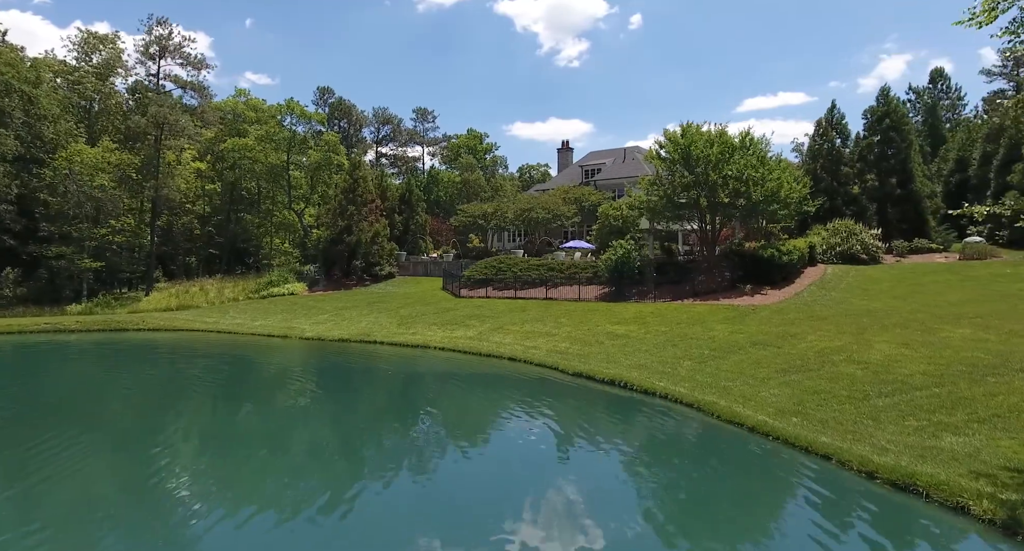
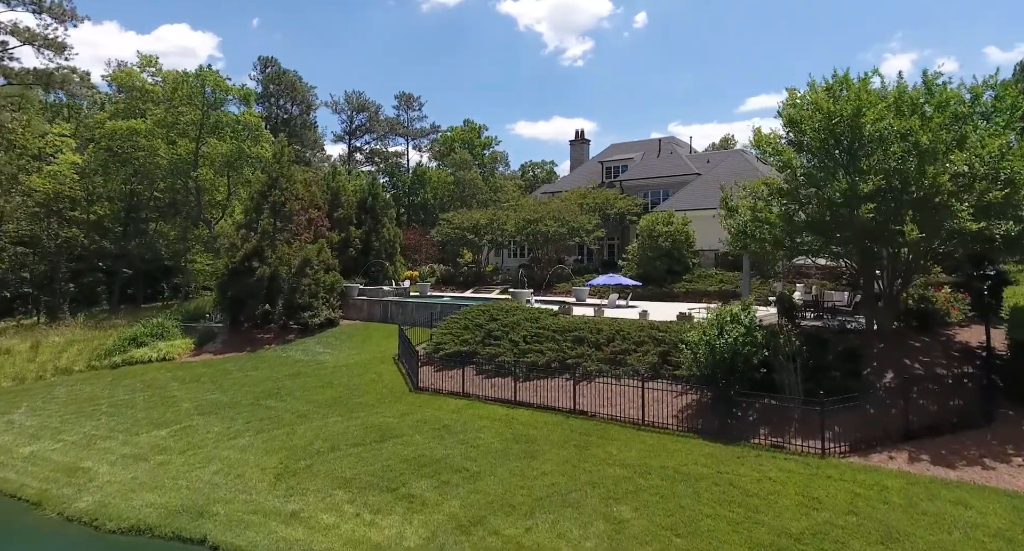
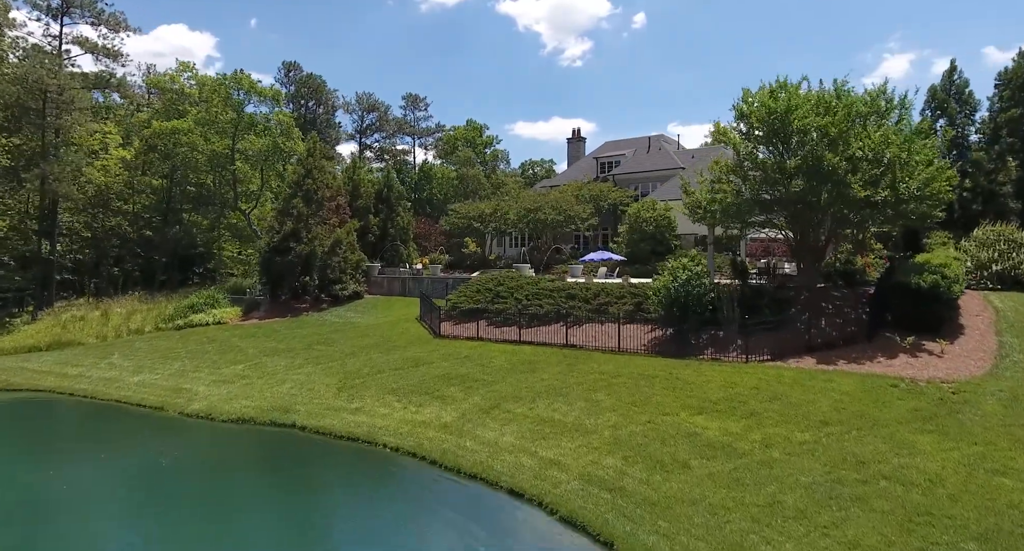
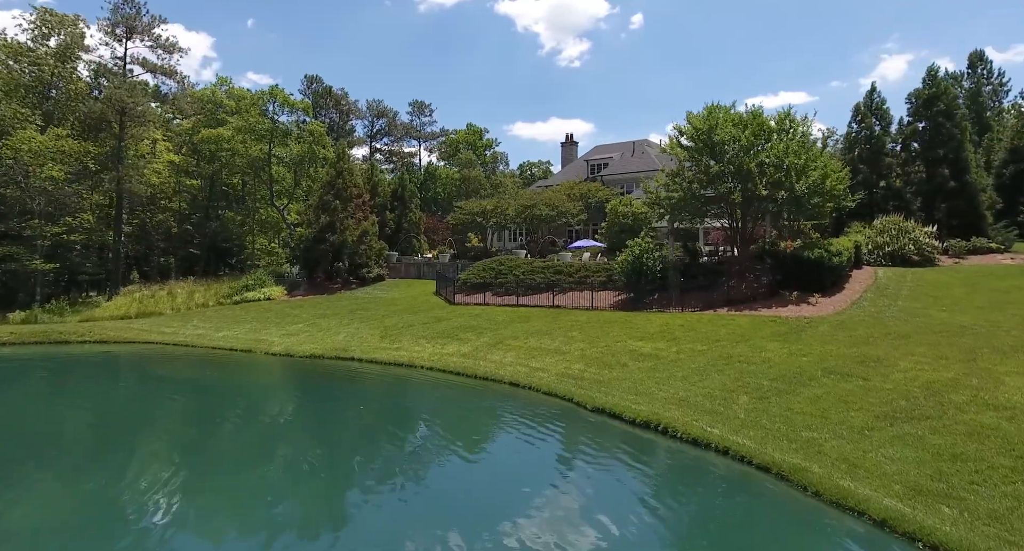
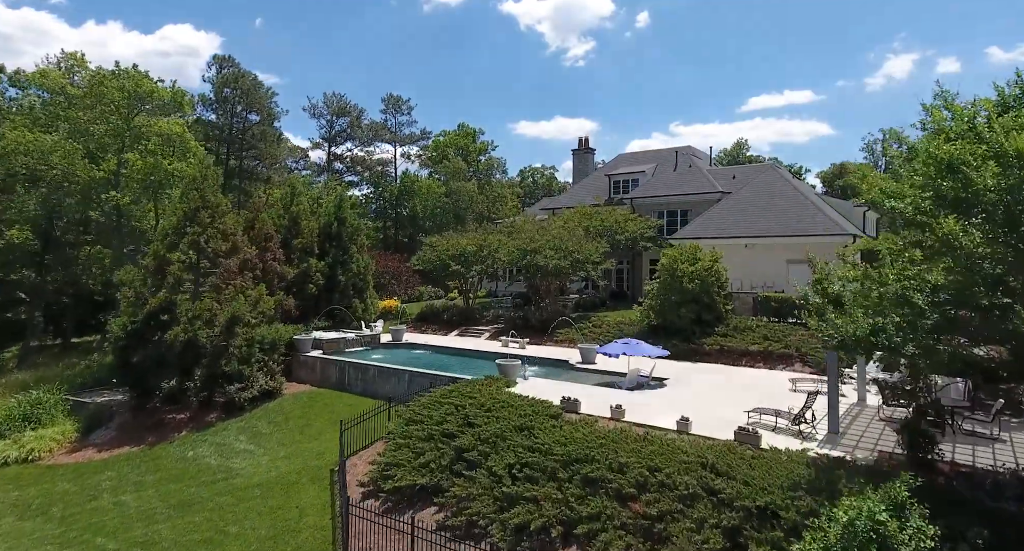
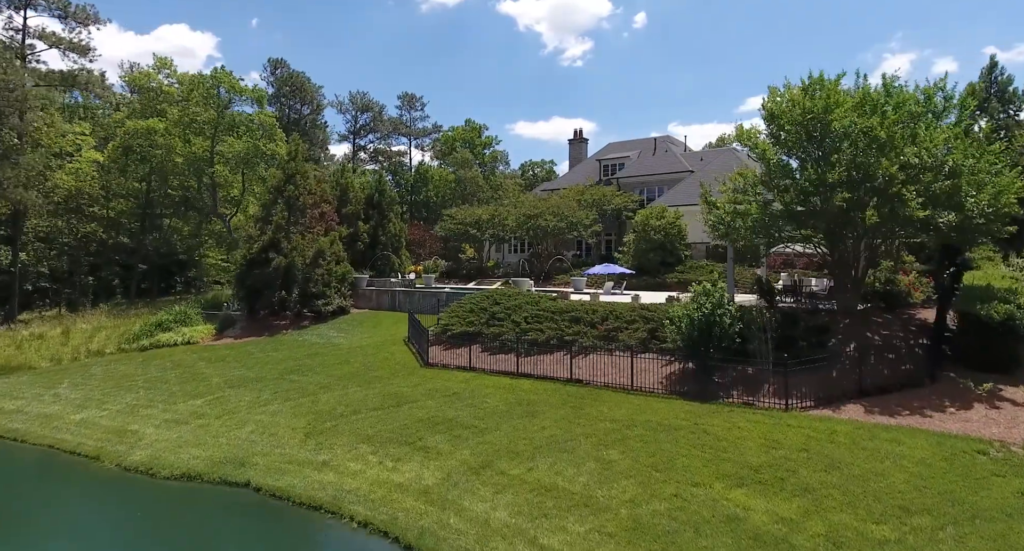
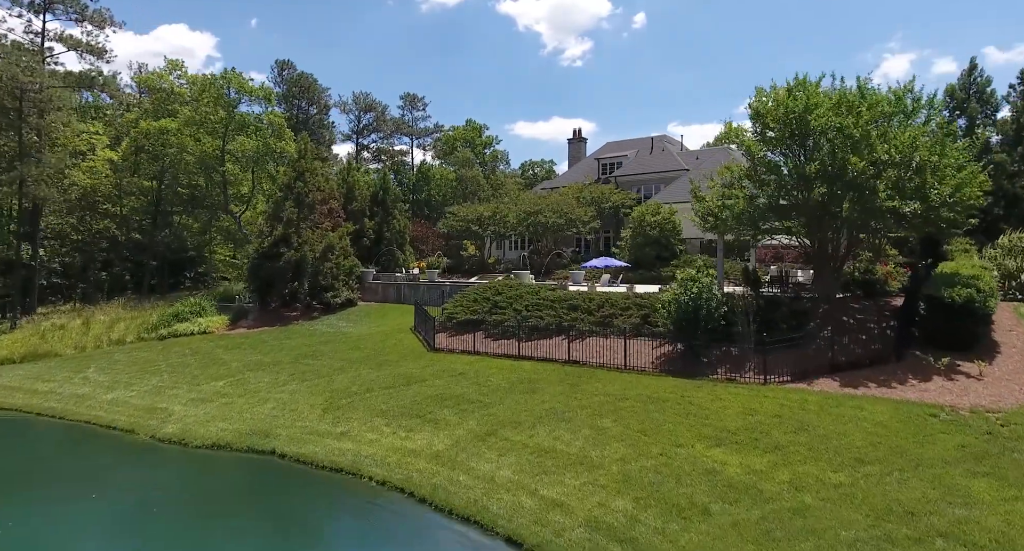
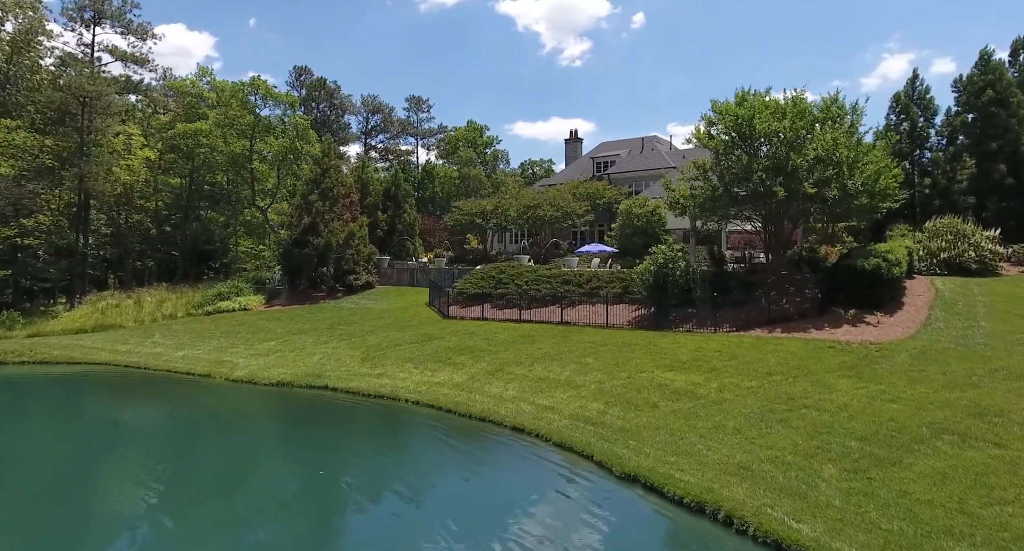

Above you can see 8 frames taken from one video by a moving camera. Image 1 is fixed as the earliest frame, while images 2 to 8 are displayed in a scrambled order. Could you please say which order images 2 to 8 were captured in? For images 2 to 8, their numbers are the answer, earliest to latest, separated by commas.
4, 8, 3, 7, 6, 2, 5
